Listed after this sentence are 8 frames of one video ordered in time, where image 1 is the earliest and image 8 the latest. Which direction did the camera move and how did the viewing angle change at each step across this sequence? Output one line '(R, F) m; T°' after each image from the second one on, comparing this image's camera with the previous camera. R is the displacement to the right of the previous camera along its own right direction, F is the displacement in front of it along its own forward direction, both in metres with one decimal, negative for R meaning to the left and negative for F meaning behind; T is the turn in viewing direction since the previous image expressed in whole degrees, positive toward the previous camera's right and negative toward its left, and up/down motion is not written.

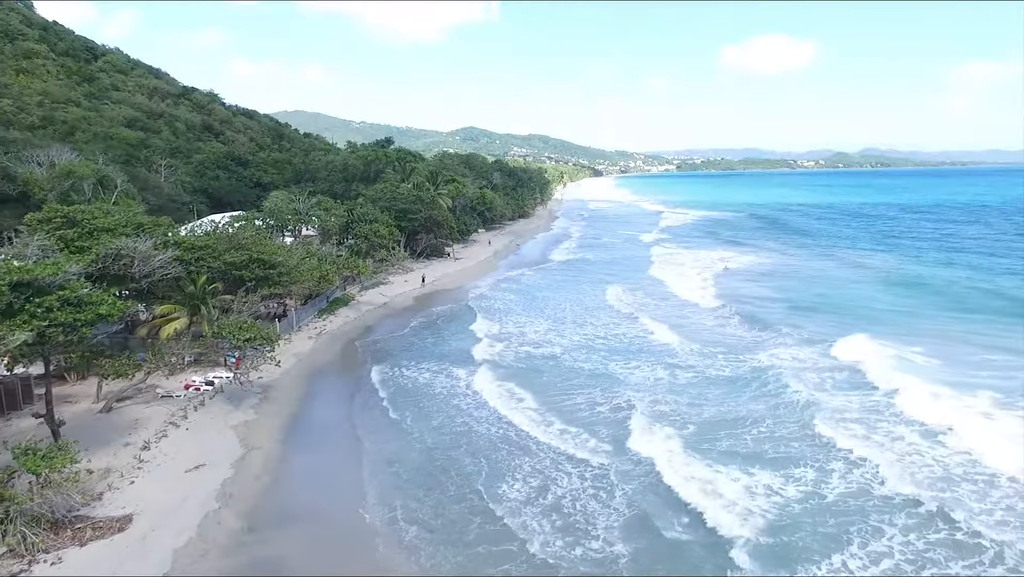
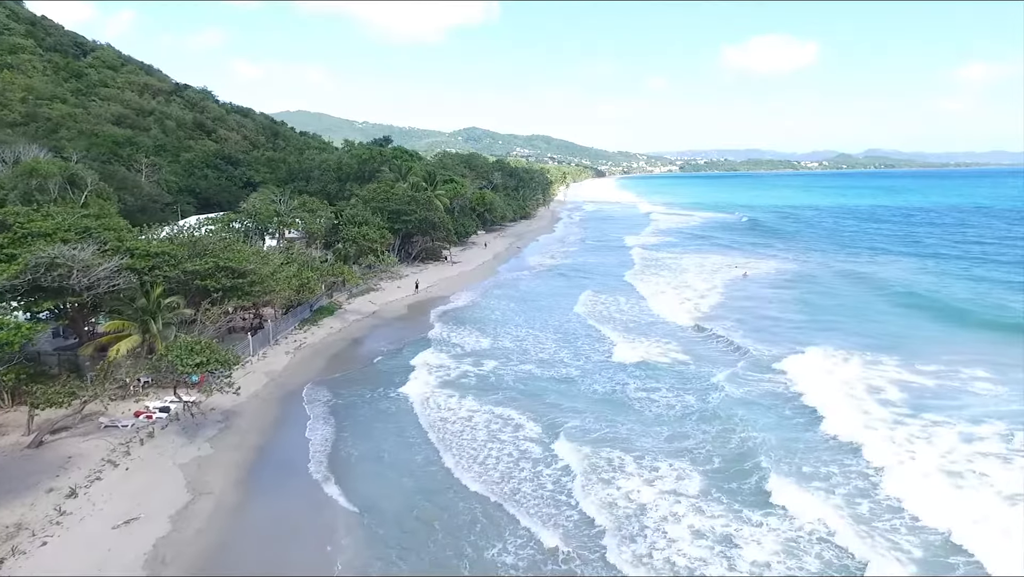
(+0.1, +2.5) m; 0°
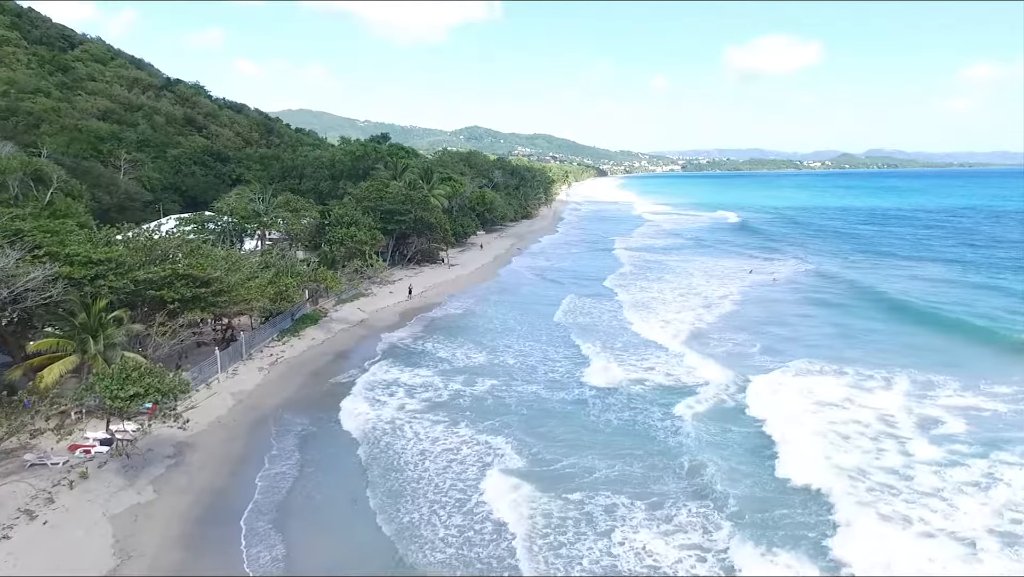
(0.0, +2.5) m; 0°
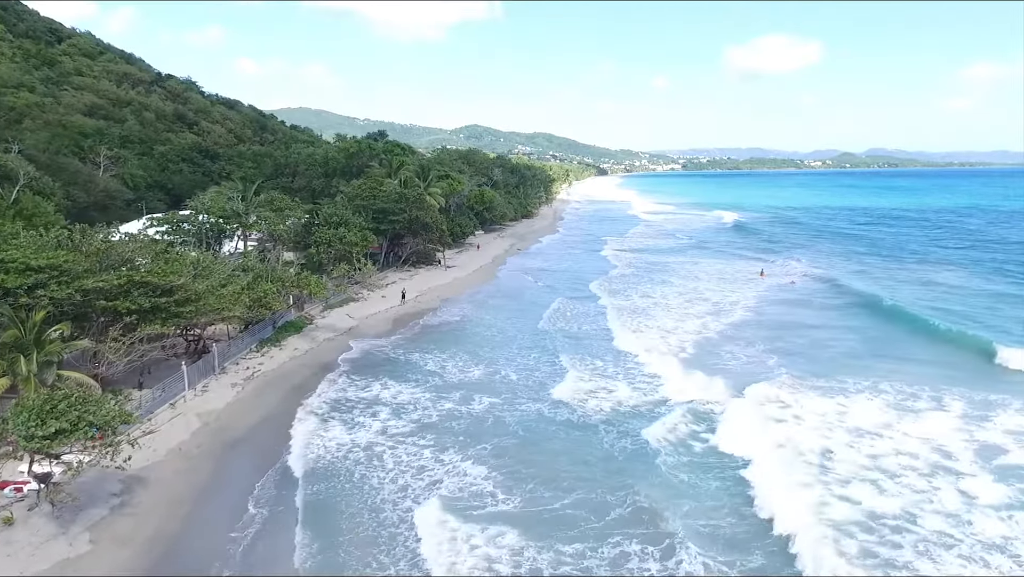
(0.0, +2.0) m; 0°
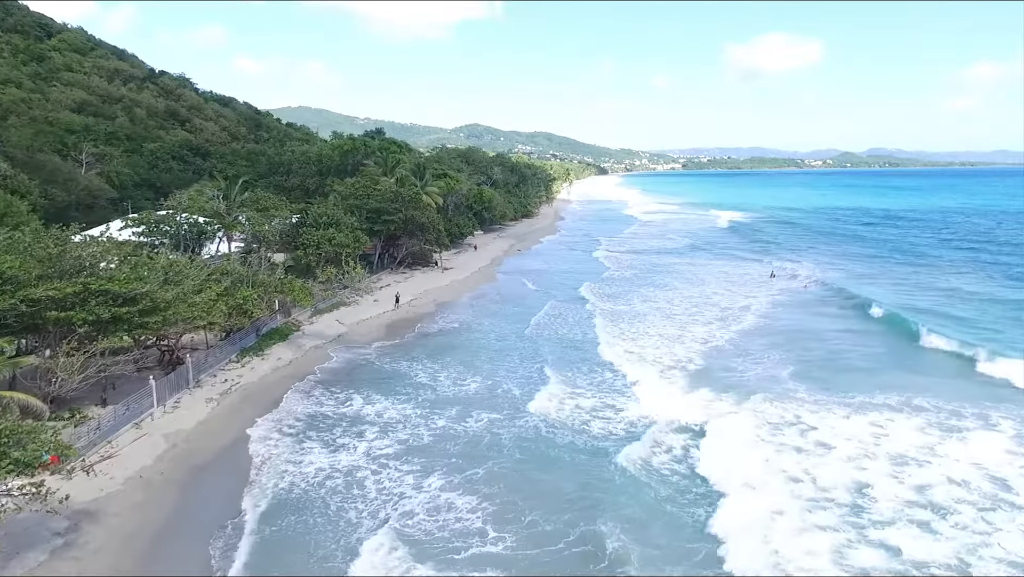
(0.0, +1.6) m; 0°
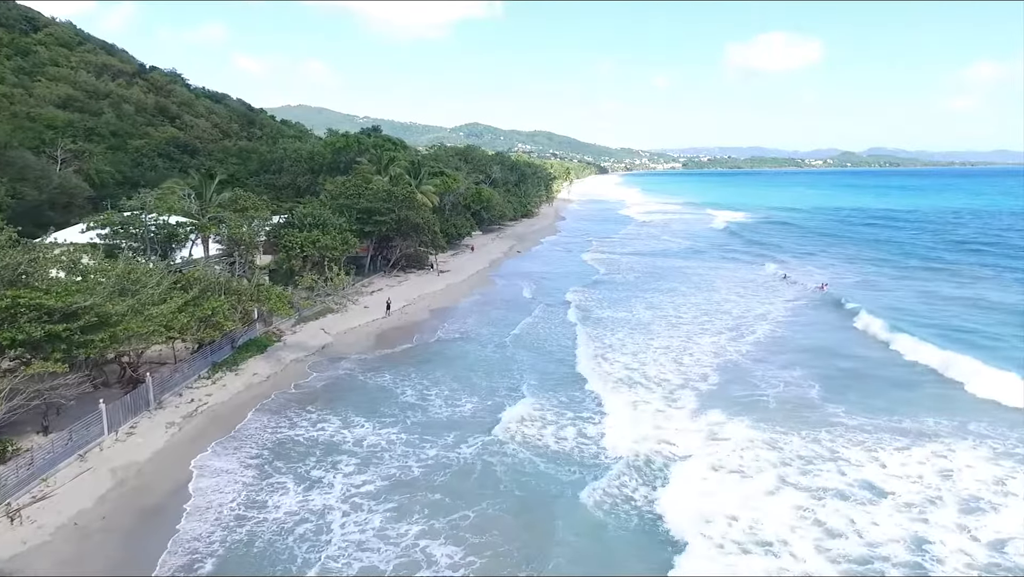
(0.0, +2.0) m; 0°
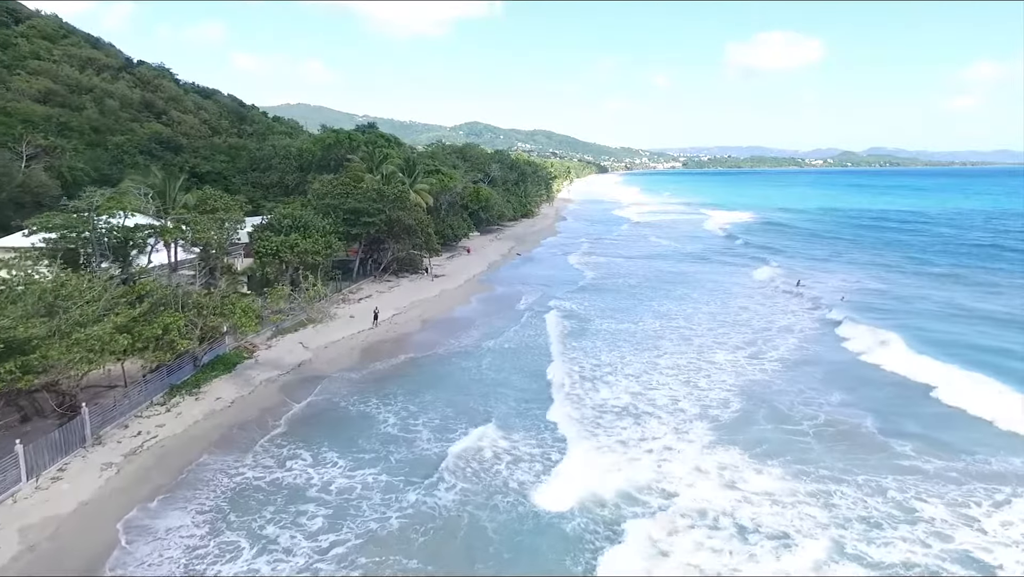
(0.0, +2.5) m; 0°
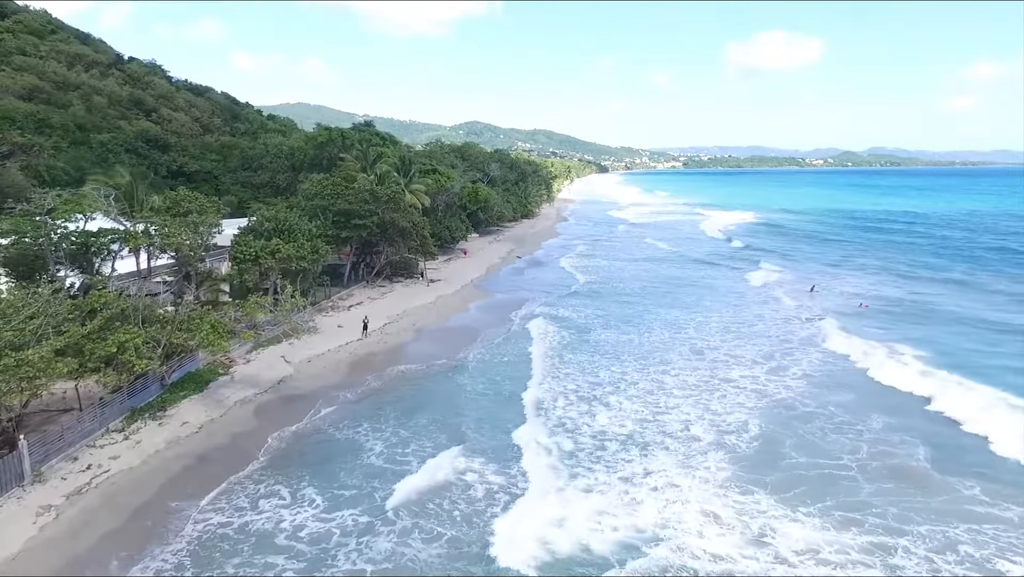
(0.0, +1.8) m; 0°
